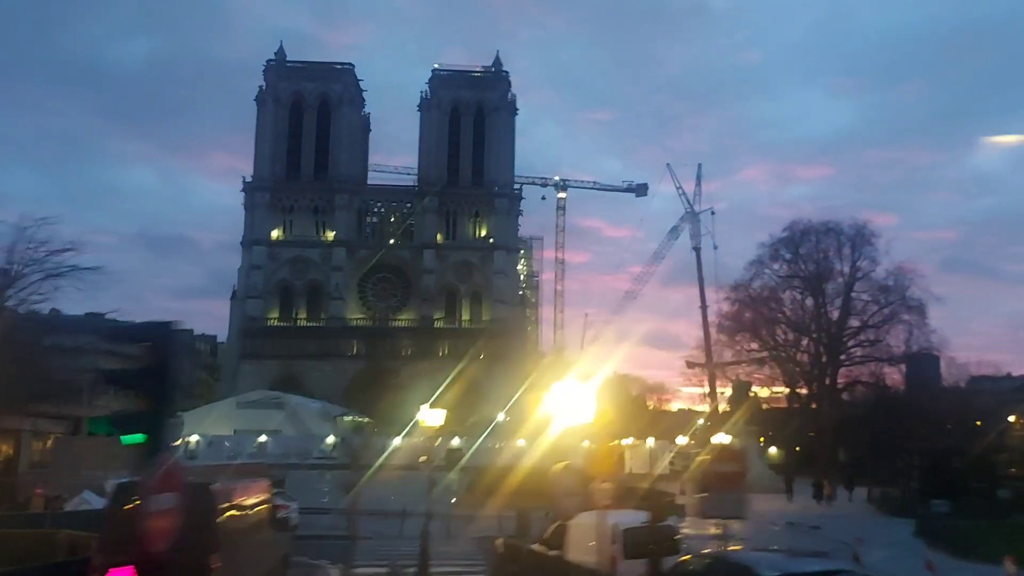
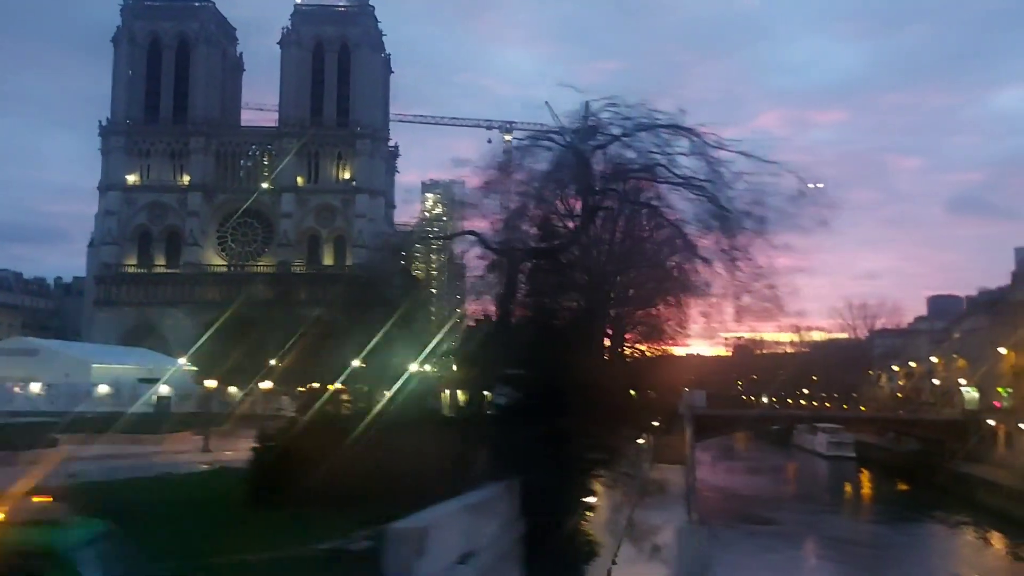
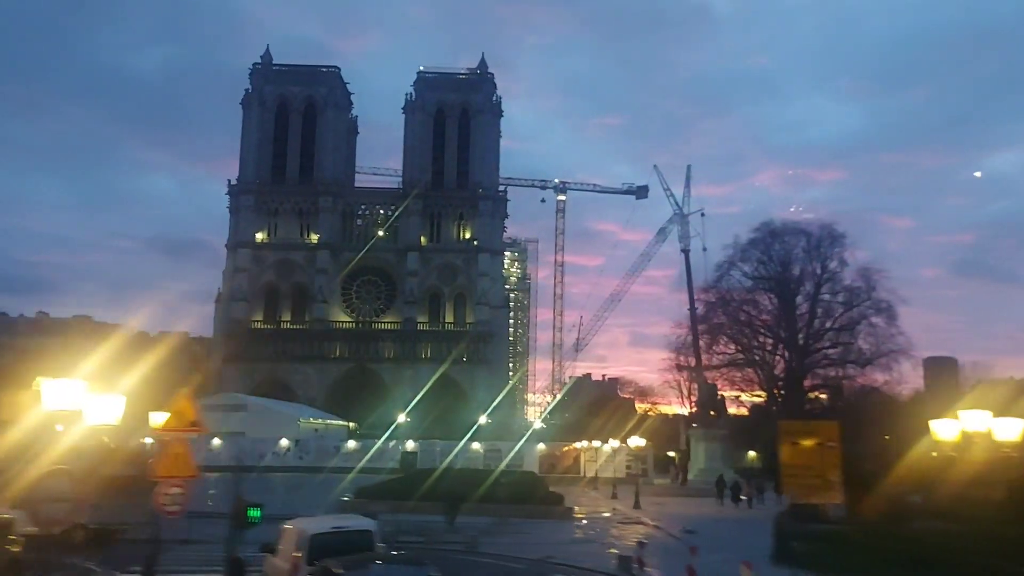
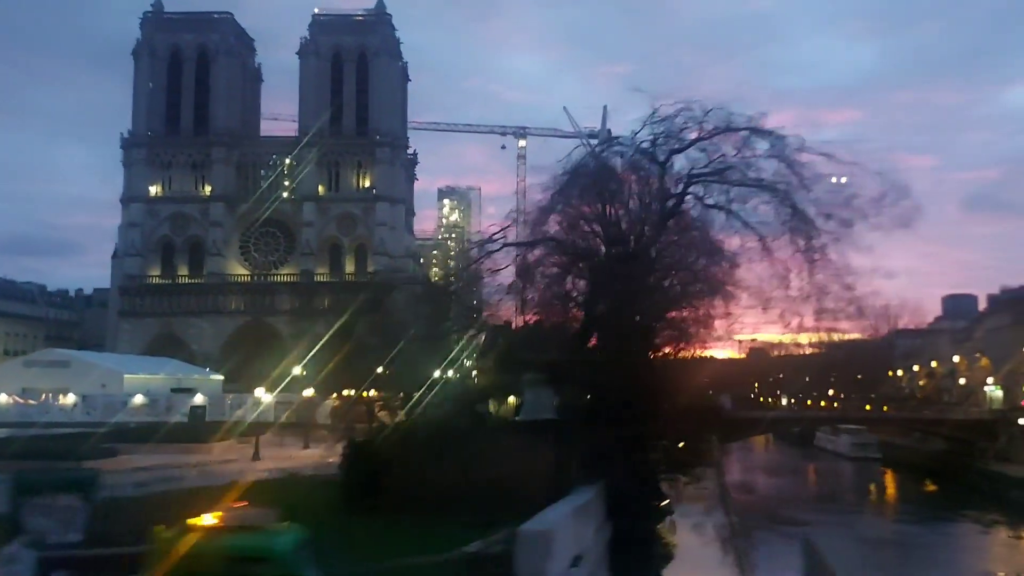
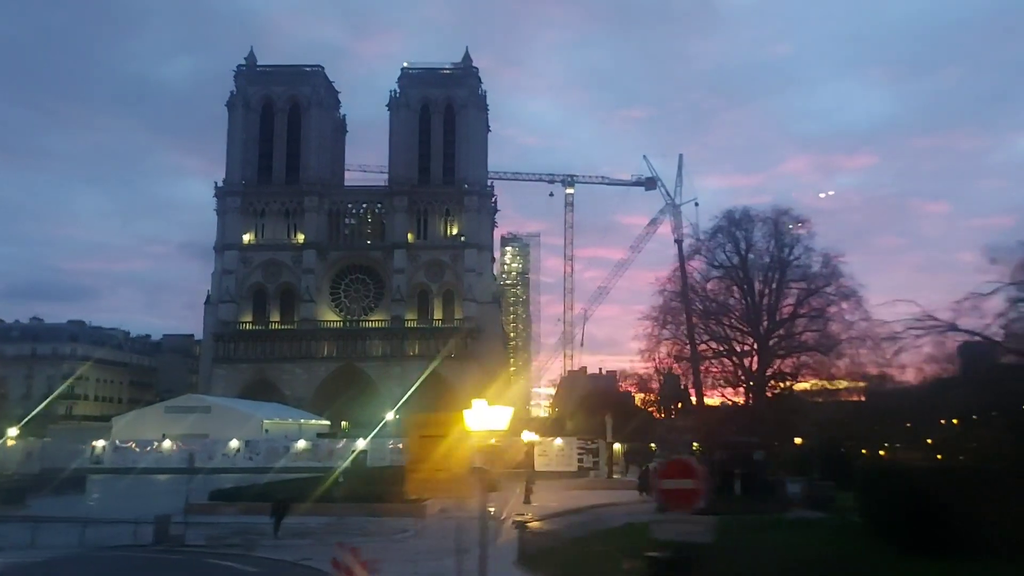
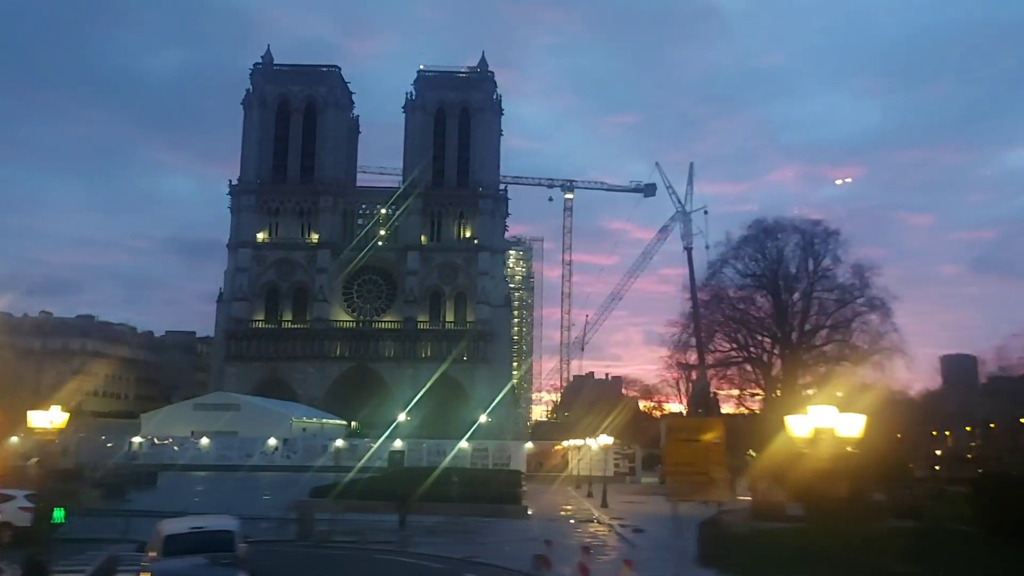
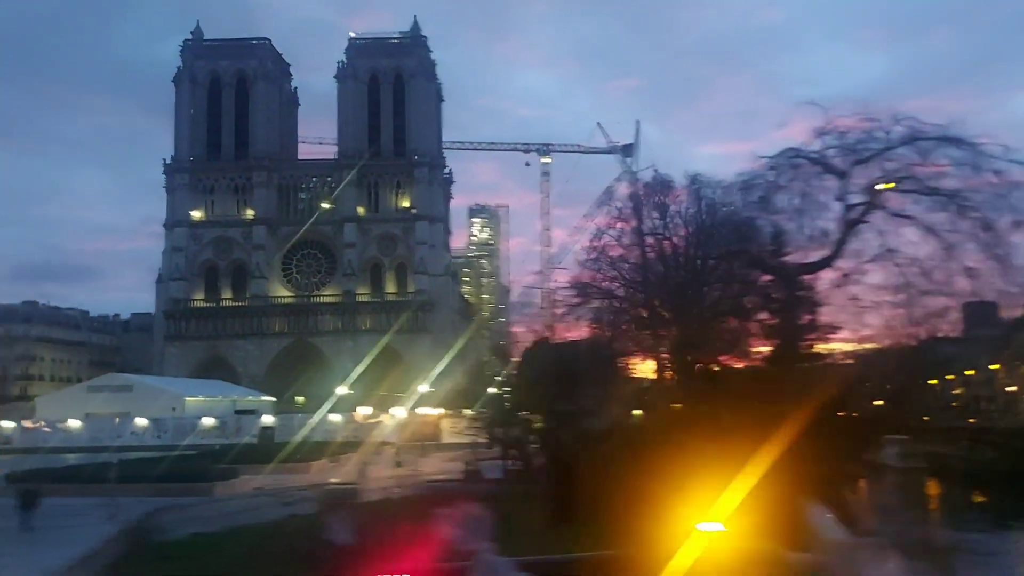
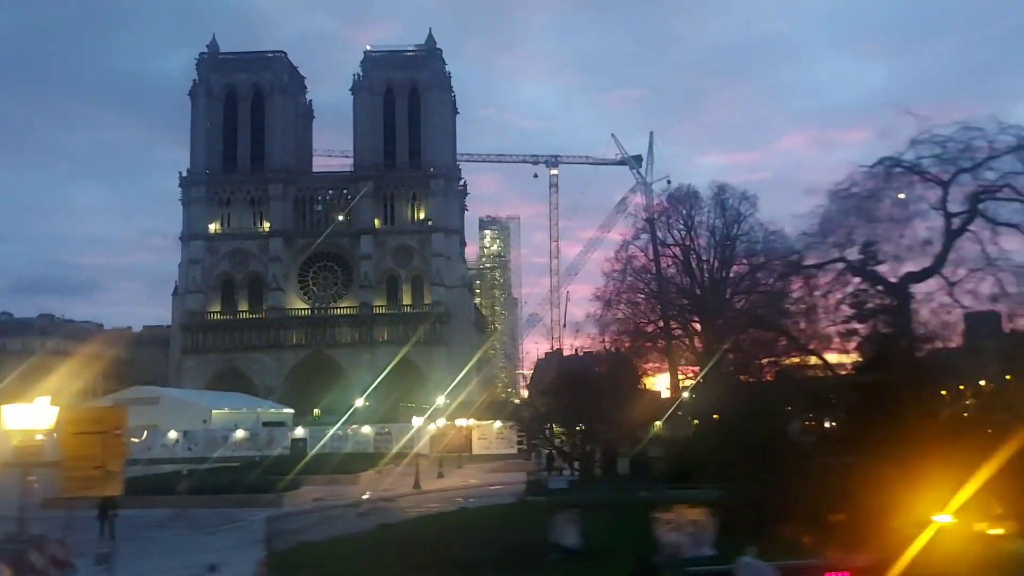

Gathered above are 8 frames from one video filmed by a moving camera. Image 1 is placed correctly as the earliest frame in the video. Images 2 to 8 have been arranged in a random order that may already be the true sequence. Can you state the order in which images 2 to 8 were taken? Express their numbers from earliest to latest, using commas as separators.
3, 6, 5, 8, 7, 4, 2
